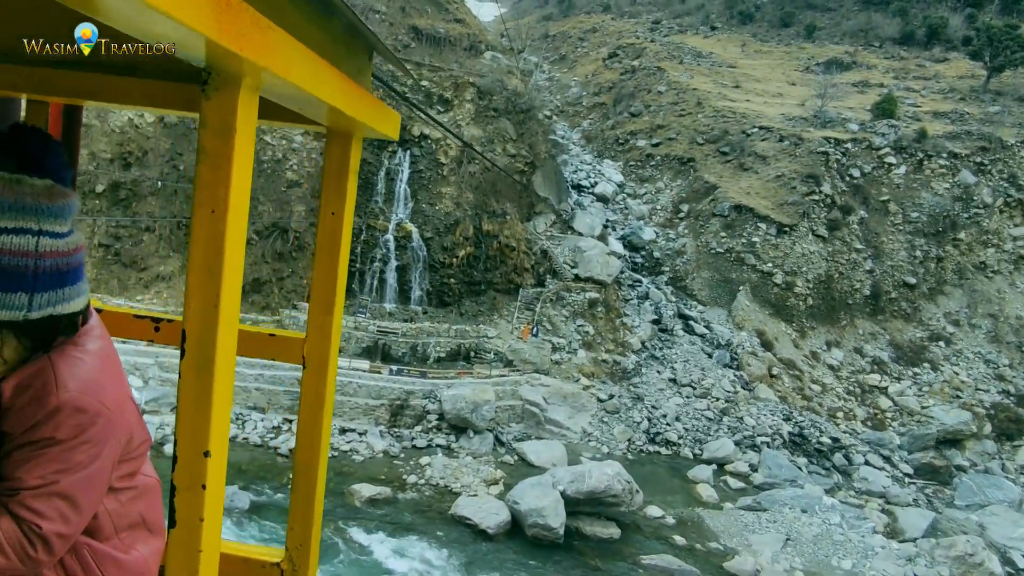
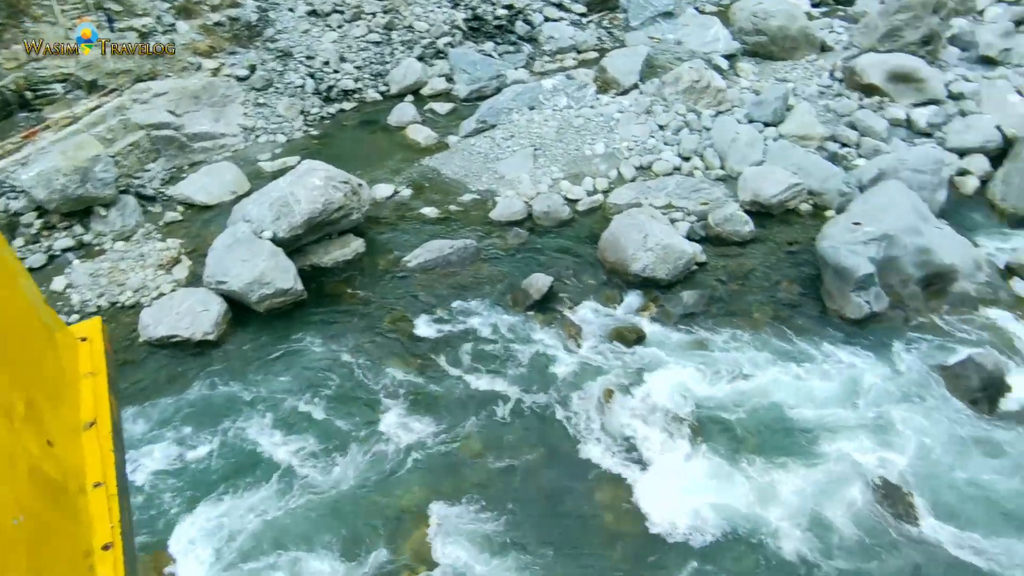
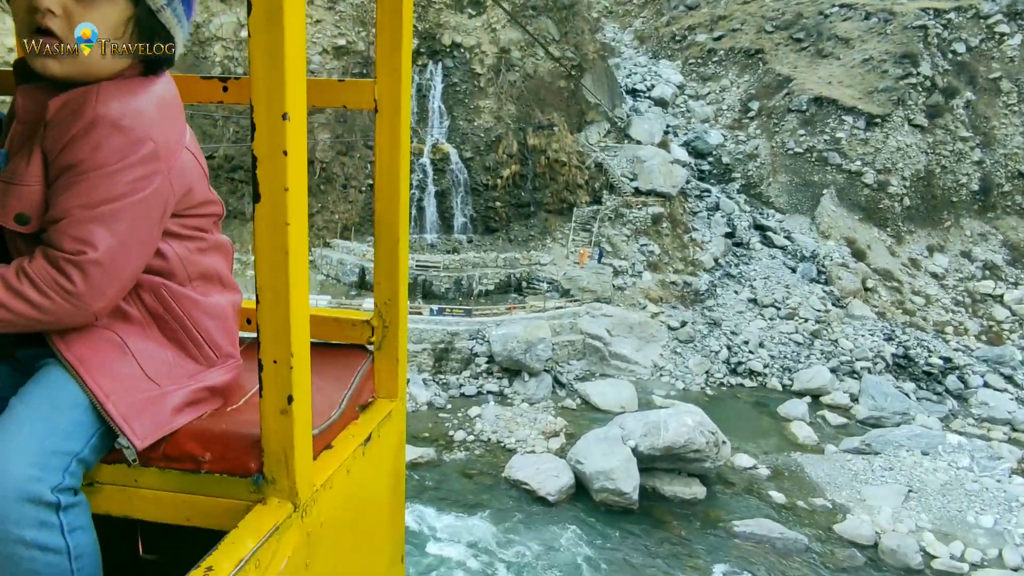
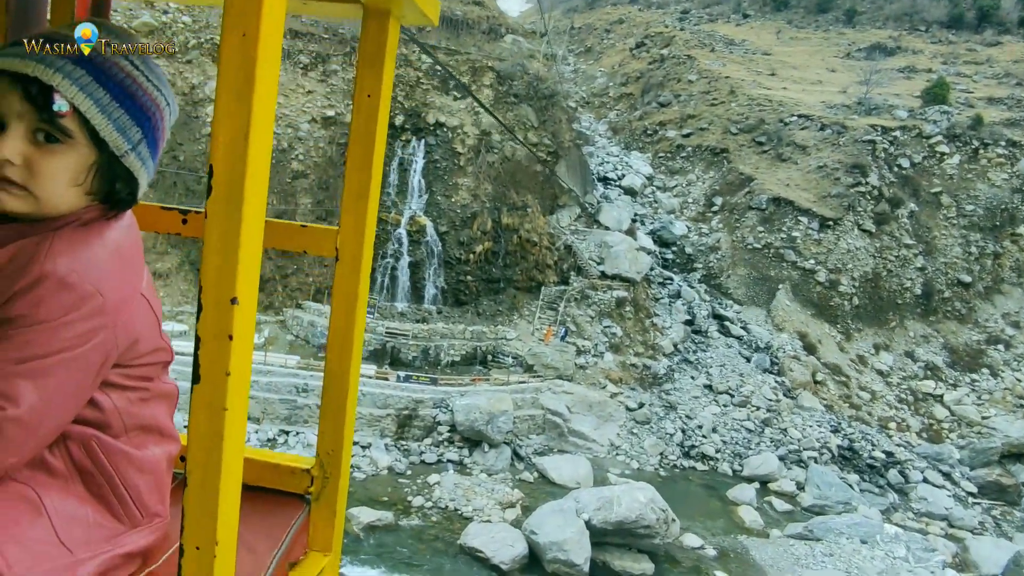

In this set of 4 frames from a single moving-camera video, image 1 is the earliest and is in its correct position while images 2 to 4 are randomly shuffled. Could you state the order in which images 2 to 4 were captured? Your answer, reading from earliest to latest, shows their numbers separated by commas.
4, 3, 2
